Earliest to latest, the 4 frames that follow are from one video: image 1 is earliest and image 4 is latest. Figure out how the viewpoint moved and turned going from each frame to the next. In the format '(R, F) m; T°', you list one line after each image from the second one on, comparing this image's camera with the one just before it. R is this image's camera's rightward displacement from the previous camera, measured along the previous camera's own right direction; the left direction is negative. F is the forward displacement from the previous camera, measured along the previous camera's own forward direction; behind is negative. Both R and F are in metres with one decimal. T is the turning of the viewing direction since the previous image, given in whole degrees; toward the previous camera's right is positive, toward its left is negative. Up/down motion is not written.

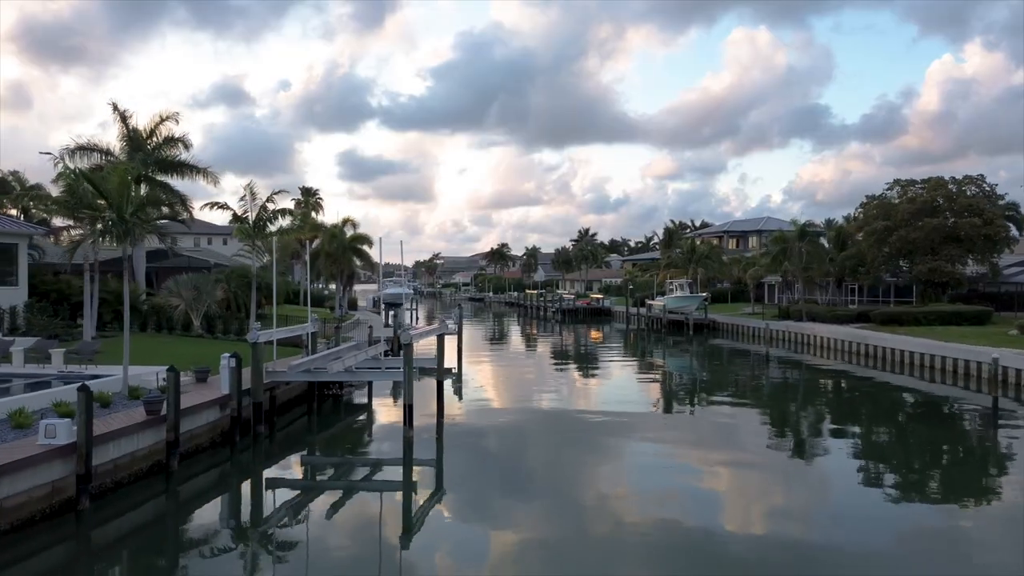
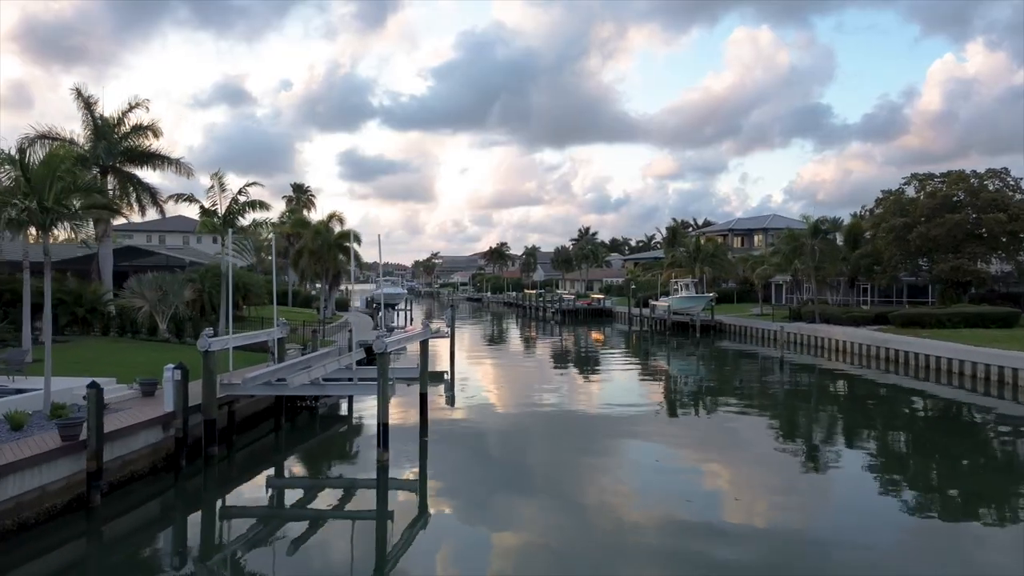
(+0.2, +1.7) m; 0°
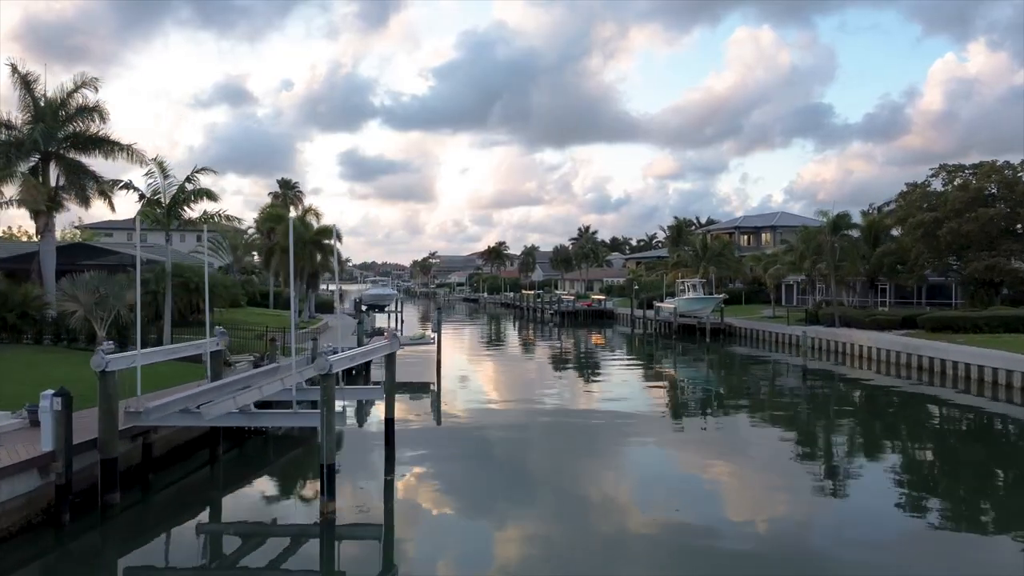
(+0.2, +2.3) m; 0°
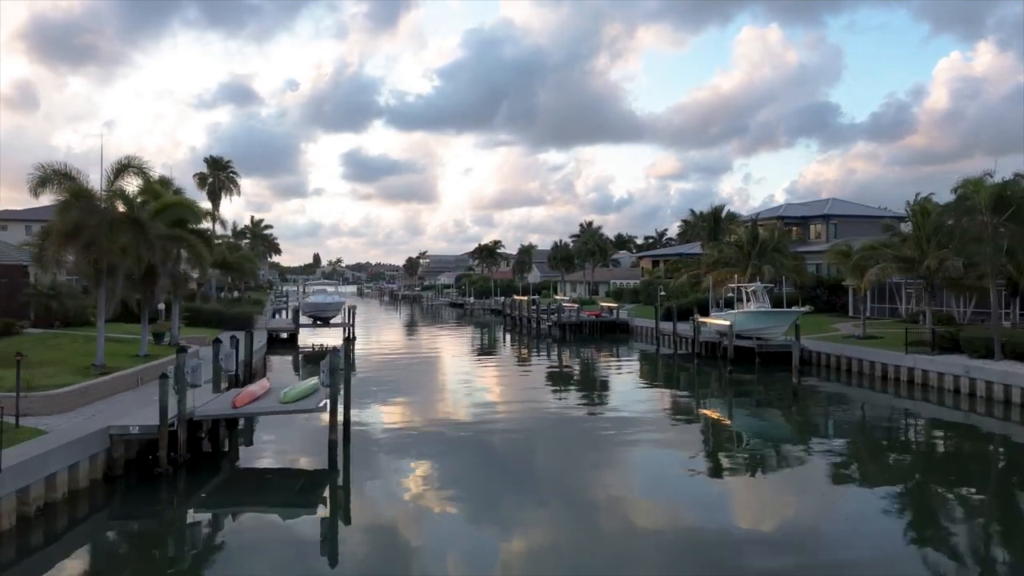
(+0.7, +10.0) m; 0°
